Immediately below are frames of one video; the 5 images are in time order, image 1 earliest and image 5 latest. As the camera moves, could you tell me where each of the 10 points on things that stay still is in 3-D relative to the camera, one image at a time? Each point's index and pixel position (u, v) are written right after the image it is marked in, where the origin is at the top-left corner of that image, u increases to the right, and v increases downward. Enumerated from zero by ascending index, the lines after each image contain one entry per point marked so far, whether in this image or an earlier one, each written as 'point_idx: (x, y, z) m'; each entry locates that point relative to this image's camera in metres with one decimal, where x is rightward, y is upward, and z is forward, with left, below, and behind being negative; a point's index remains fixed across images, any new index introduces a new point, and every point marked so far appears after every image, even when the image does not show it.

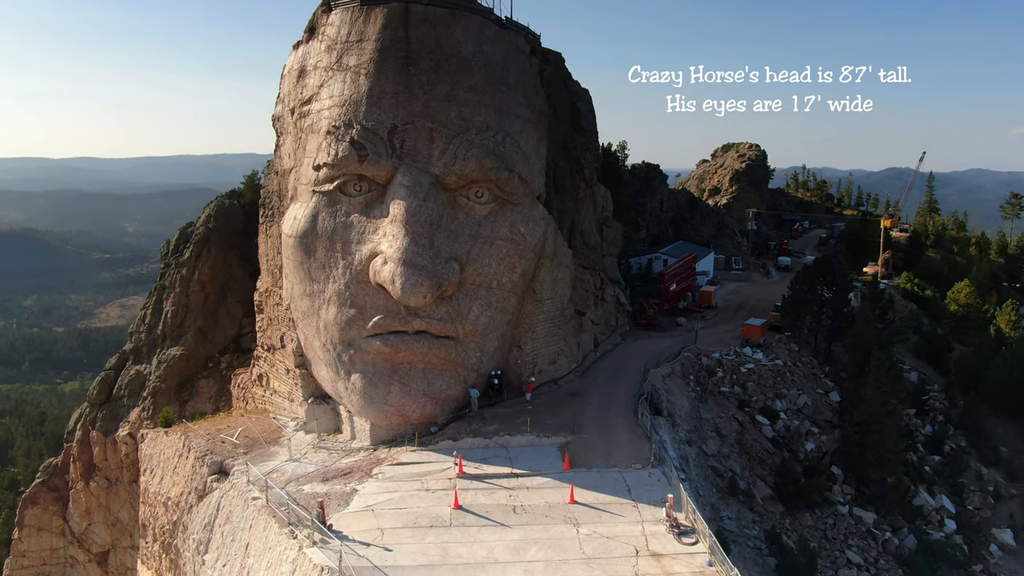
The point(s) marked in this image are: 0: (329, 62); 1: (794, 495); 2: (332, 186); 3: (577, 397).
0: (-4.2, +5.3, +16.1) m
1: (+7.7, -5.7, +19.0) m
2: (-4.0, +2.3, +15.6) m
3: (+1.7, -2.8, +17.9) m
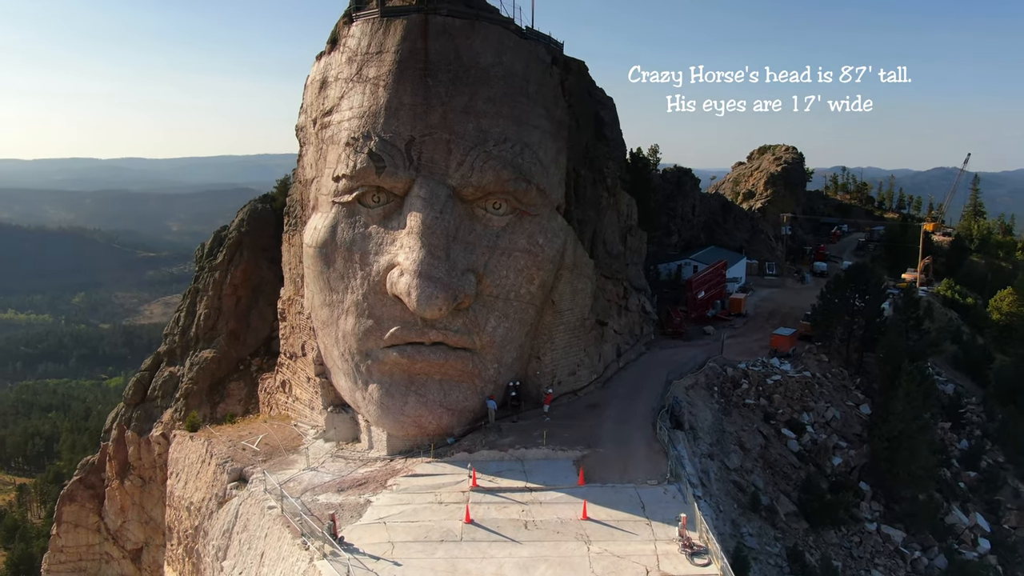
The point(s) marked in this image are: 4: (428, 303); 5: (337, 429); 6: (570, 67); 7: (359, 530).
0: (-3.8, +5.0, +16.2) m
1: (+8.2, -6.0, +18.5) m
2: (-3.6, +2.1, +15.7) m
3: (+2.2, -3.1, +17.7) m
4: (-1.8, -0.3, +14.6) m
5: (-4.3, -3.5, +17.3) m
6: (+1.5, +6.0, +18.7) m
7: (-2.8, -4.3, +12.5) m
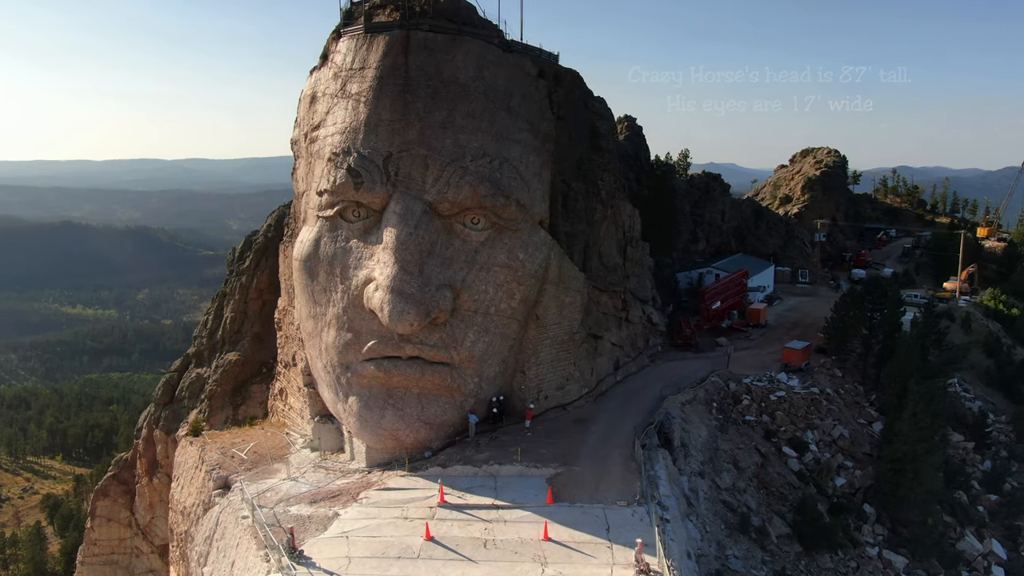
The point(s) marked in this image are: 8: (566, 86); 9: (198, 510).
0: (-4.2, +4.7, +16.5) m
1: (+7.8, -6.4, +18.0) m
2: (-4.1, +1.8, +15.9) m
3: (+1.7, -3.5, +17.5) m
4: (-2.4, -0.6, +14.7) m
5: (-4.8, -3.8, +17.5) m
6: (+1.3, +5.6, +18.6) m
7: (-3.5, -4.6, +12.6) m
8: (+1.4, +5.5, +18.9) m
9: (-7.6, -5.4, +16.8) m
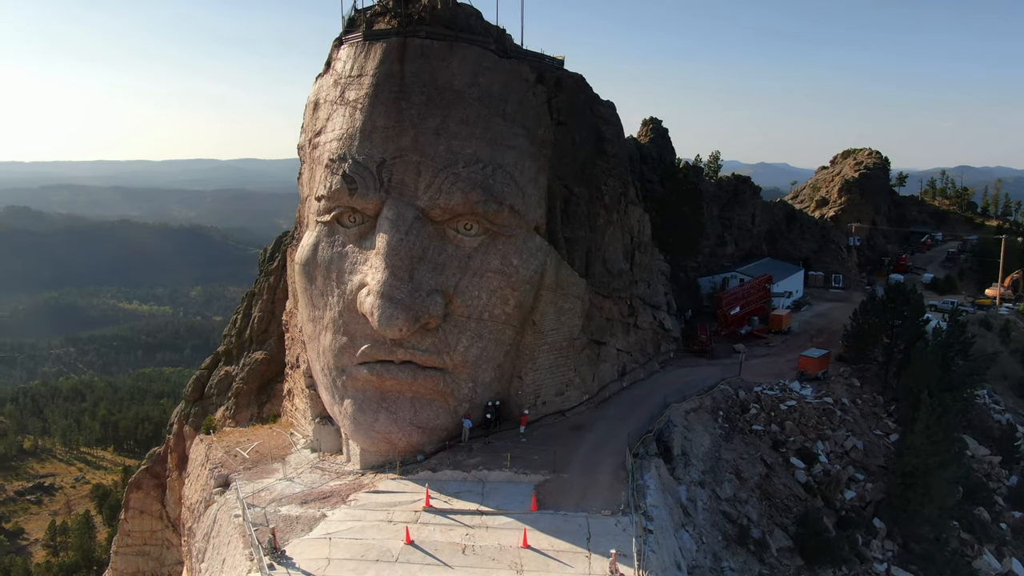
0: (-4.3, +4.6, +16.7) m
1: (+7.7, -6.6, +17.6) m
2: (-4.2, +1.7, +16.1) m
3: (+1.6, -3.6, +17.5) m
4: (-2.6, -0.7, +14.9) m
5: (-4.9, -3.9, +17.8) m
6: (+1.3, +5.4, +18.6) m
7: (-3.9, -4.7, +12.9) m
8: (+1.5, +5.3, +18.8) m
9: (-7.8, -5.4, +17.2) m
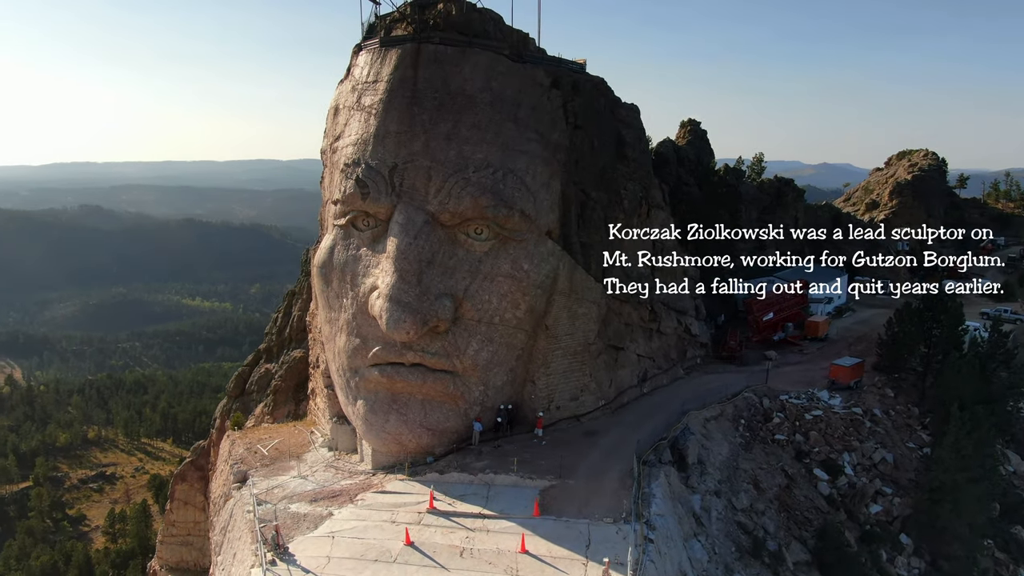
0: (-3.9, +4.6, +17.0) m
1: (+7.9, -6.8, +17.1) m
2: (-4.0, +1.6, +16.5) m
3: (+1.9, -3.7, +17.4) m
4: (-2.4, -0.8, +15.1) m
5: (-4.5, -4.0, +18.2) m
6: (+1.8, +5.3, +18.5) m
7: (-3.9, -4.8, +13.1) m
8: (+2.0, +5.2, +18.8) m
9: (-7.5, -5.5, +17.8) m
